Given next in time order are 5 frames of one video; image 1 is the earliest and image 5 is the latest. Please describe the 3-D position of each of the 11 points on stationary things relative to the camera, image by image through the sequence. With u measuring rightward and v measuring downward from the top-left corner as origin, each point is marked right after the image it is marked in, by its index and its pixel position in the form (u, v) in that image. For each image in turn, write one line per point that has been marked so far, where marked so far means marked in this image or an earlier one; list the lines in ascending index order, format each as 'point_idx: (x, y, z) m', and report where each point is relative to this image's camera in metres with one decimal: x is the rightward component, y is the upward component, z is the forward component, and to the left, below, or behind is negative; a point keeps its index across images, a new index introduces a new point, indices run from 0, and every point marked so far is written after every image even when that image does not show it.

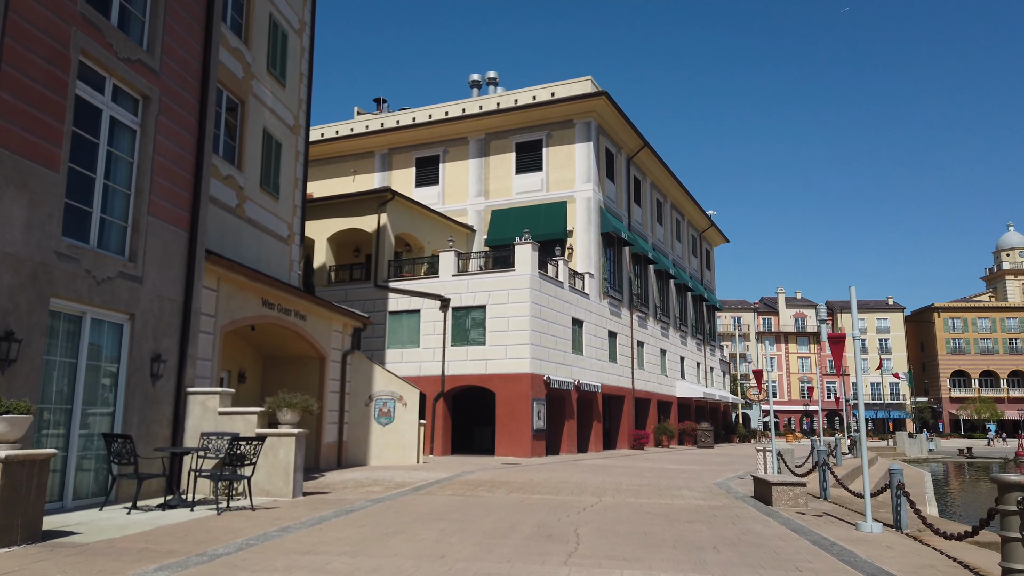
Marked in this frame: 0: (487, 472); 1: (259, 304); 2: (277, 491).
0: (-0.6, -4.8, +19.4) m
1: (-5.4, -0.3, +15.9) m
2: (-3.7, -3.2, +11.7) m
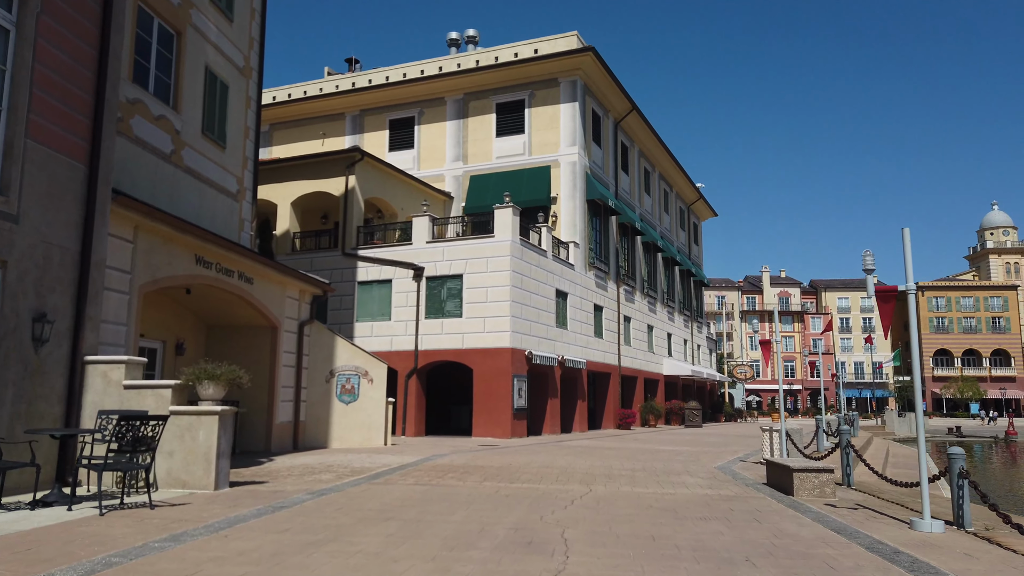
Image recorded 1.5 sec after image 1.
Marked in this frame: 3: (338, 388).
0: (-1.2, -3.9, +17.3) m
1: (-5.9, +0.5, +13.6) m
2: (-4.1, -2.5, +9.5) m
3: (-4.5, -2.6, +19.2) m
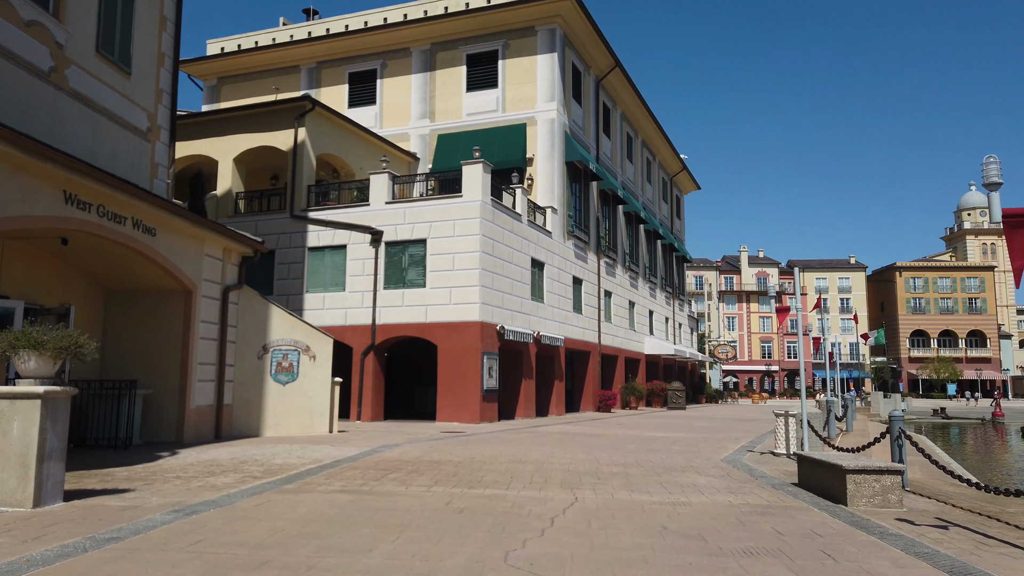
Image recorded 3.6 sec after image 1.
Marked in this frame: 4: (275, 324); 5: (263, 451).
0: (-1.8, -3.1, +14.5) m
1: (-6.4, +1.2, +10.5) m
2: (-4.5, -1.8, +6.5) m
3: (-5.2, -1.7, +16.2) m
4: (-5.2, -0.8, +16.3) m
5: (-4.2, -2.7, +12.5) m
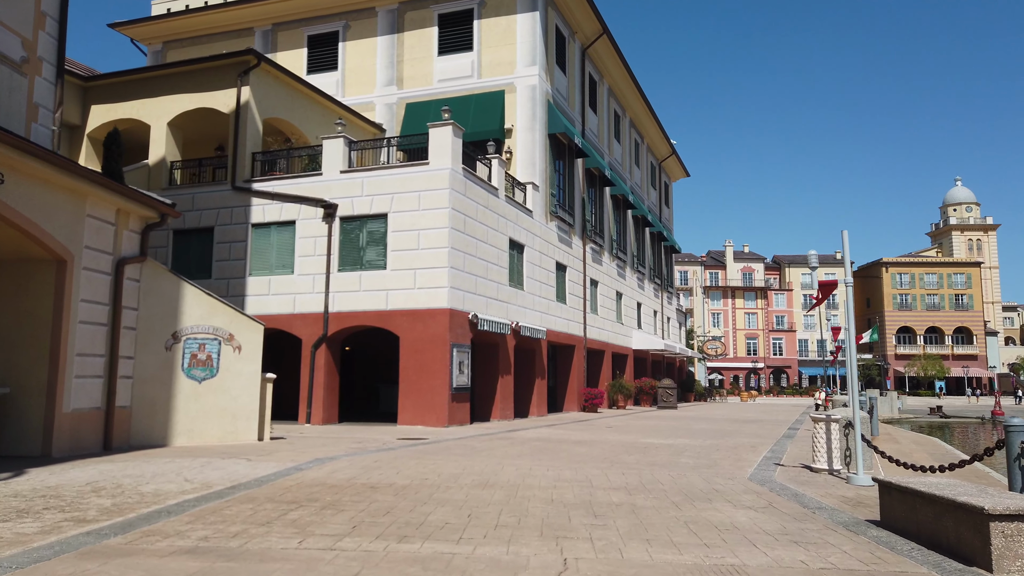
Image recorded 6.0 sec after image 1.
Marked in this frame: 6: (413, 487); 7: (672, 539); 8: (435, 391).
0: (-2.3, -2.6, +11.4) m
1: (-6.8, +1.7, +7.4) m
2: (-4.8, -1.4, +3.4) m
3: (-5.8, -1.2, +13.1) m
4: (-5.8, -0.3, +13.2) m
5: (-4.6, -2.3, +9.4) m
6: (-1.1, -2.2, +8.4) m
7: (+1.3, -2.0, +5.9) m
8: (-2.0, -2.7, +19.2) m
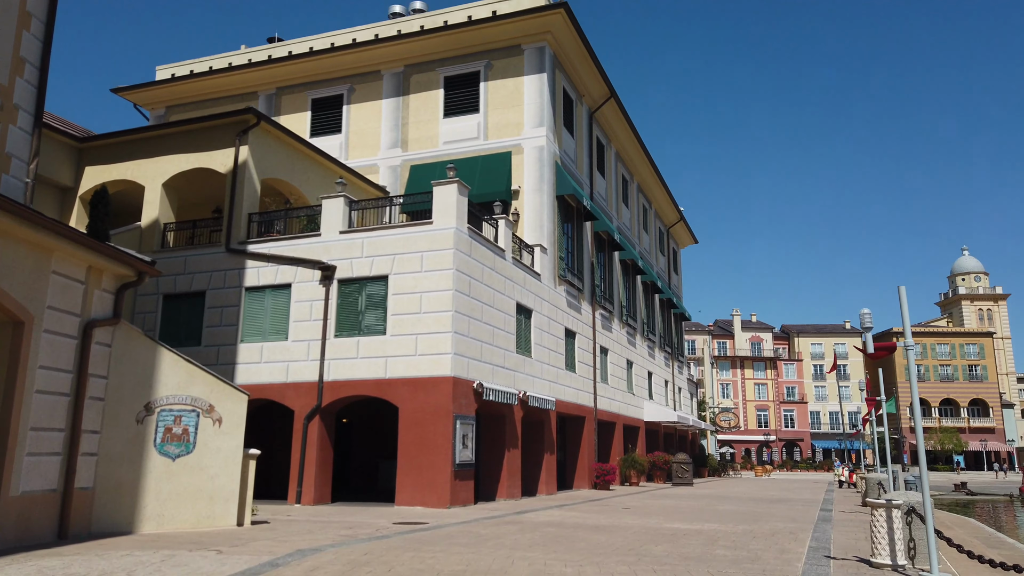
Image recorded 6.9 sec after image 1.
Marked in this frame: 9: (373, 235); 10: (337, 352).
0: (-2.2, -3.5, +9.9) m
1: (-6.7, +1.2, +6.3) m
2: (-4.7, -1.5, +2.1) m
3: (-5.6, -2.3, +11.7) m
4: (-5.6, -1.4, +11.9) m
5: (-4.5, -3.0, +8.0) m
6: (-1.0, -2.8, +6.9) m
7: (+1.4, -2.4, +4.5) m
8: (-1.8, -4.3, +17.7) m
9: (-3.6, +1.3, +19.3) m
10: (-4.5, -1.6, +19.0) m
